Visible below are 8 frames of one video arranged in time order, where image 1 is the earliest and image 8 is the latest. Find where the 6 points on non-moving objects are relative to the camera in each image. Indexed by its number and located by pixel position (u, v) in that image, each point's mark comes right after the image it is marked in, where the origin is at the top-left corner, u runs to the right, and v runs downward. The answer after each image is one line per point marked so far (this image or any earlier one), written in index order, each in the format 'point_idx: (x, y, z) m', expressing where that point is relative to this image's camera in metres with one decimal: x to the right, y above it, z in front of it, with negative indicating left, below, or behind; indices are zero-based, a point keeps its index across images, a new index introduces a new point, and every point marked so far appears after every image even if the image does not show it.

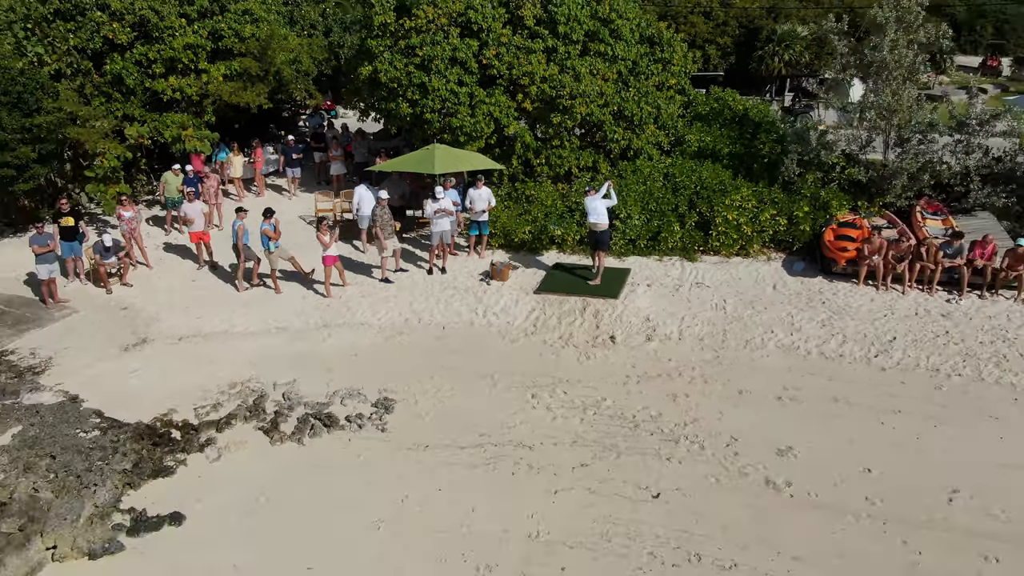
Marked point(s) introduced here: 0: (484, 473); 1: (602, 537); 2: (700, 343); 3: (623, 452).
0: (-0.2, -1.4, +7.9) m
1: (+0.6, -1.7, +7.1) m
2: (+1.8, -0.5, +10.0) m
3: (+0.9, -1.3, +8.1) m
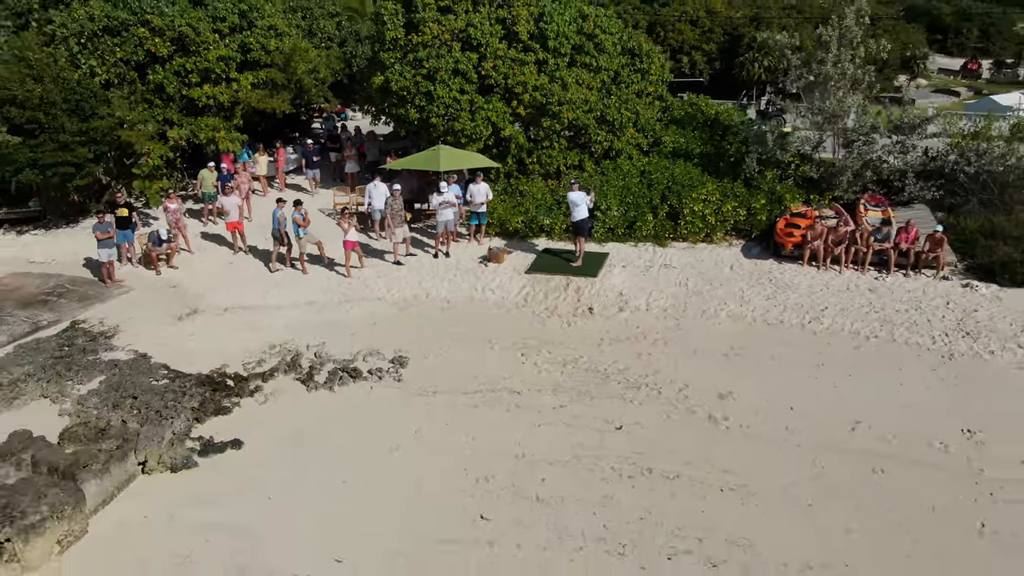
0: (-0.3, -1.2, +9.7) m
1: (+0.5, -1.5, +8.9) m
2: (+1.8, -0.3, +11.9) m
3: (+0.8, -1.1, +10.0) m
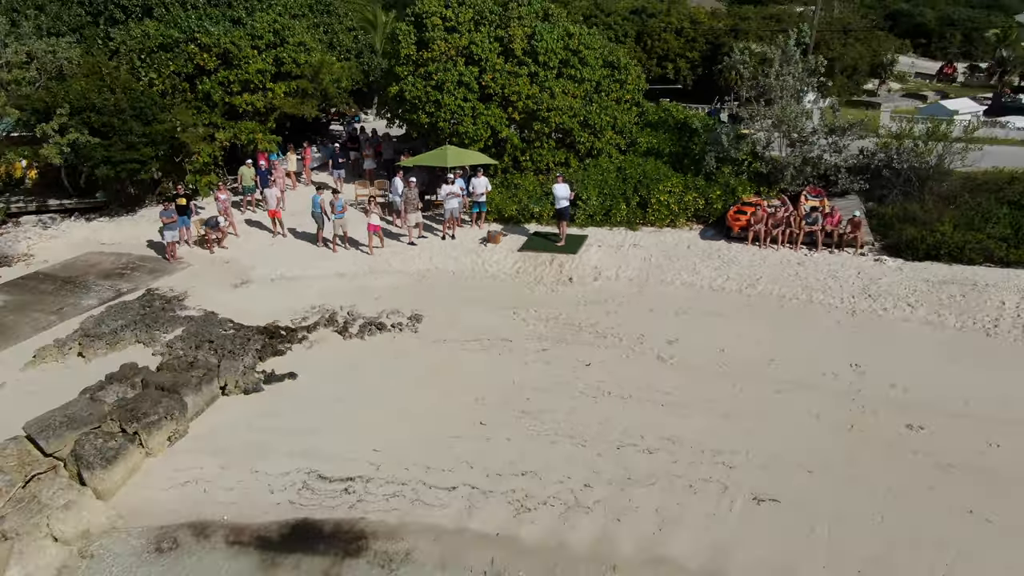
0: (-0.4, -0.8, +12.5) m
1: (+0.5, -1.1, +11.6) m
2: (+1.7, +0.1, +14.6) m
3: (+0.7, -0.7, +12.7) m
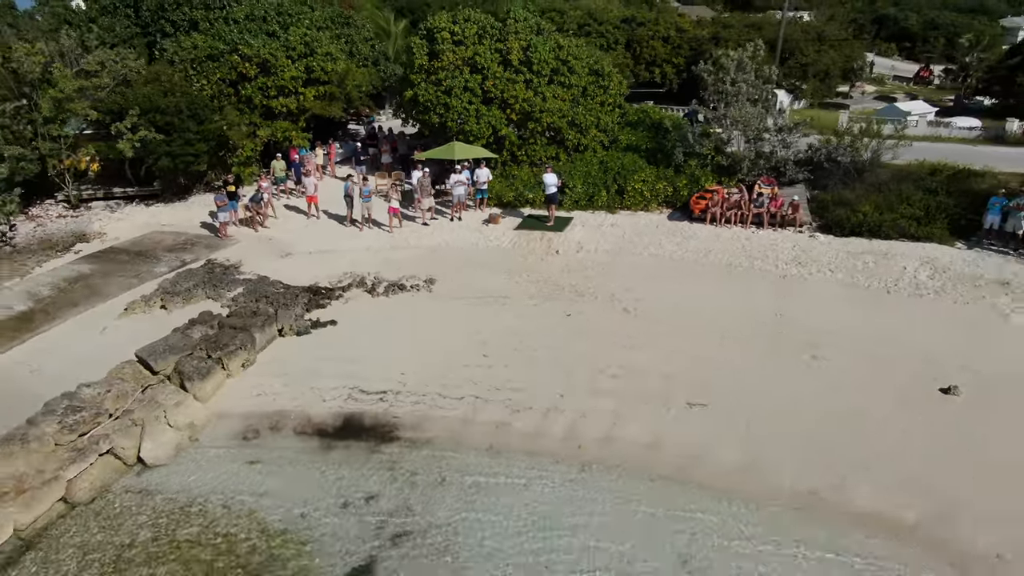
0: (-0.4, -0.3, +15.5) m
1: (+0.4, -0.6, +14.7) m
2: (+1.6, +0.6, +17.6) m
3: (+0.7, -0.2, +15.8) m
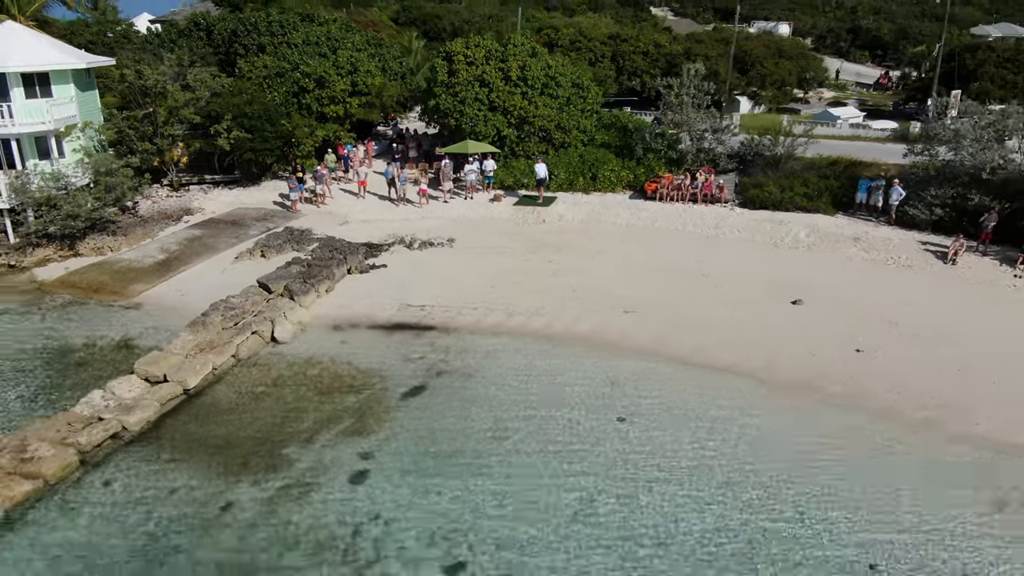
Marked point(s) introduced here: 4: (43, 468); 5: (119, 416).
0: (-0.5, +0.7, +21.8) m
1: (+0.3, +0.4, +21.0) m
2: (+1.6, +1.5, +23.9) m
3: (+0.6, +0.8, +22.1) m
4: (-5.5, -2.1, +12.0) m
5: (-5.1, -1.7, +13.4) m
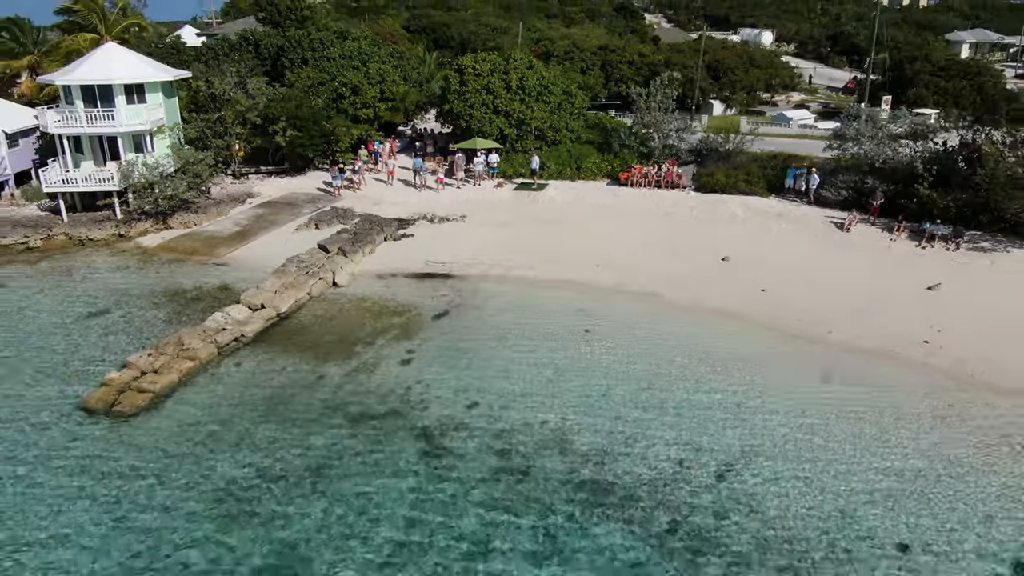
0: (-0.5, +1.6, +27.9) m
1: (+0.3, +1.3, +27.0) m
2: (+1.6, +2.5, +29.9) m
3: (+0.6, +1.7, +28.1) m
4: (-5.6, -1.2, +18.0) m
5: (-5.2, -0.8, +19.4) m
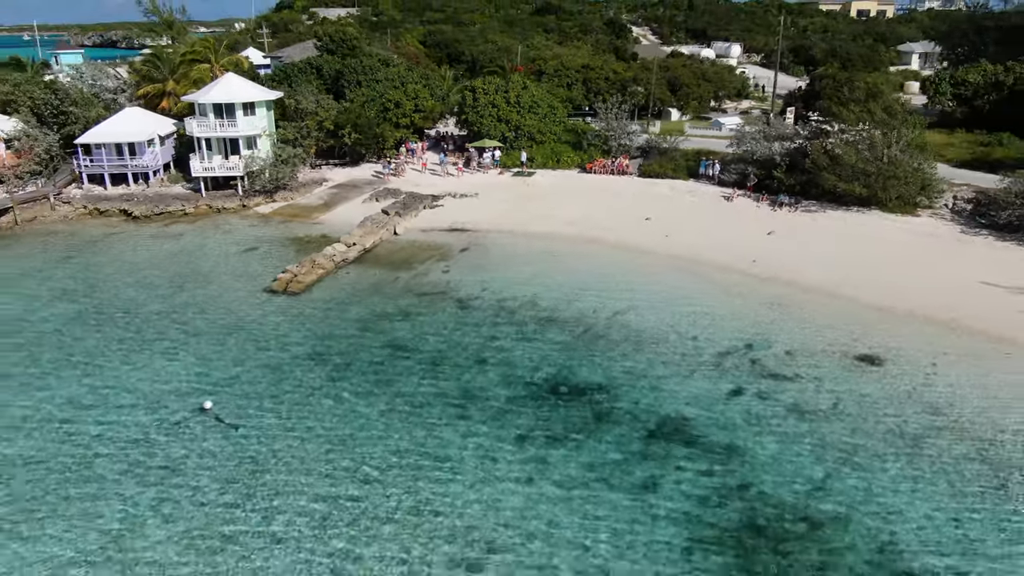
0: (-0.6, +3.4, +40.7) m
1: (+0.2, +3.2, +39.9) m
2: (+1.5, +4.3, +42.8) m
3: (+0.5, +3.6, +41.0) m
4: (-5.7, +0.7, +30.9) m
5: (-5.3, +1.1, +32.3) m
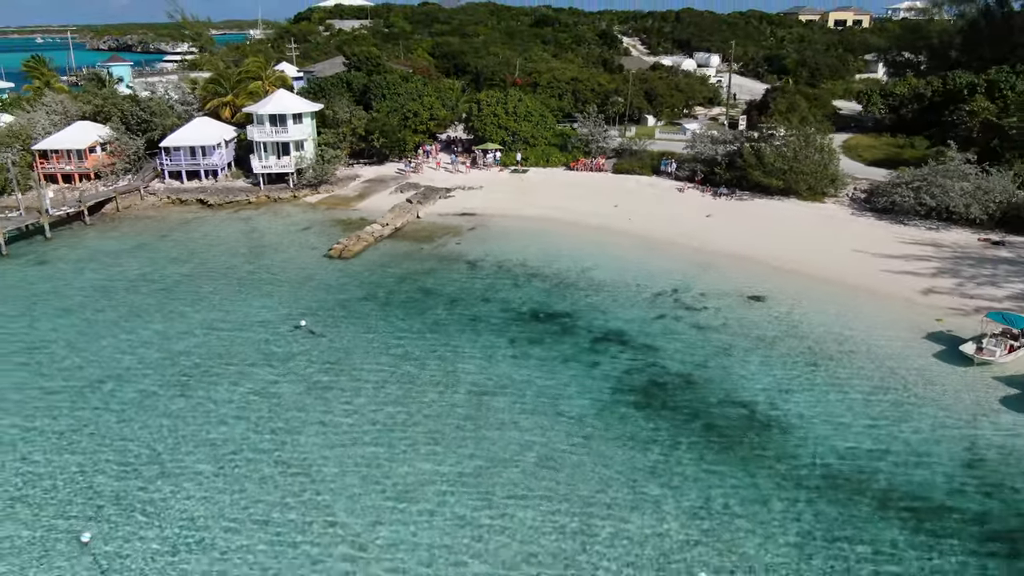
0: (-0.7, +4.7, +50.7) m
1: (+0.1, +4.4, +49.9) m
2: (+1.4, +5.6, +52.8) m
3: (+0.4, +4.8, +50.9) m
4: (-5.8, +1.9, +40.9) m
5: (-5.4, +2.3, +42.3) m
